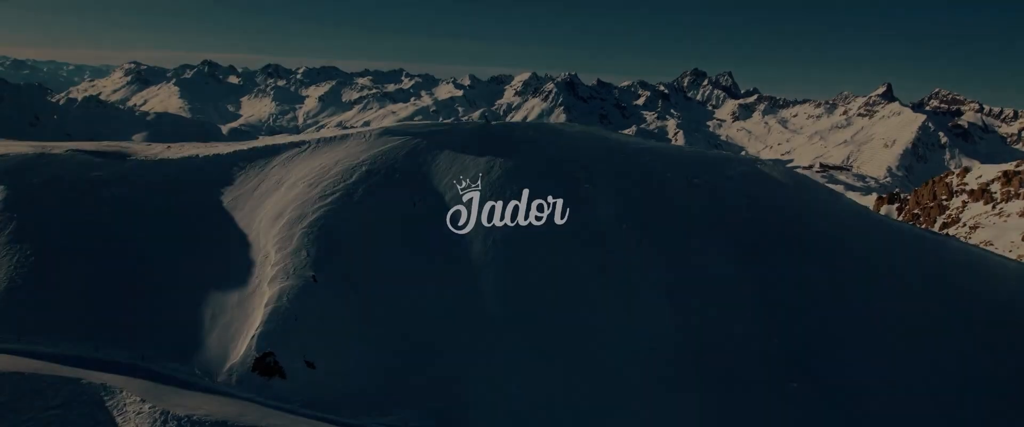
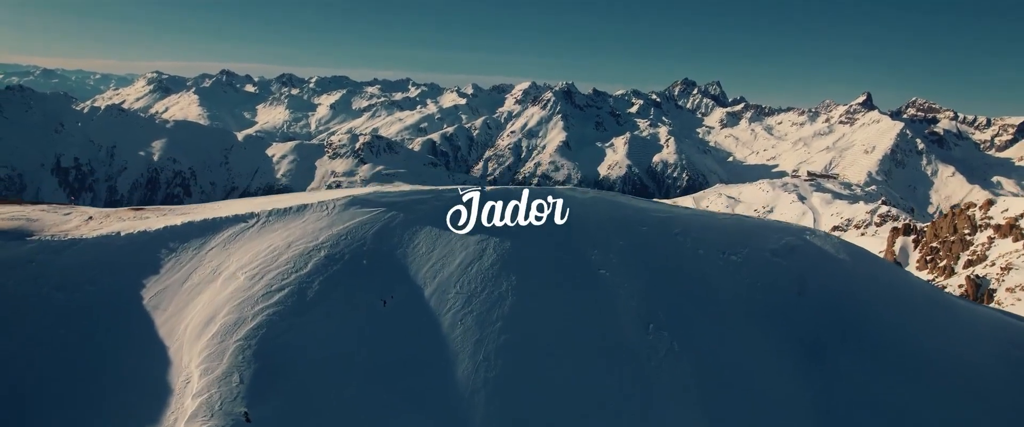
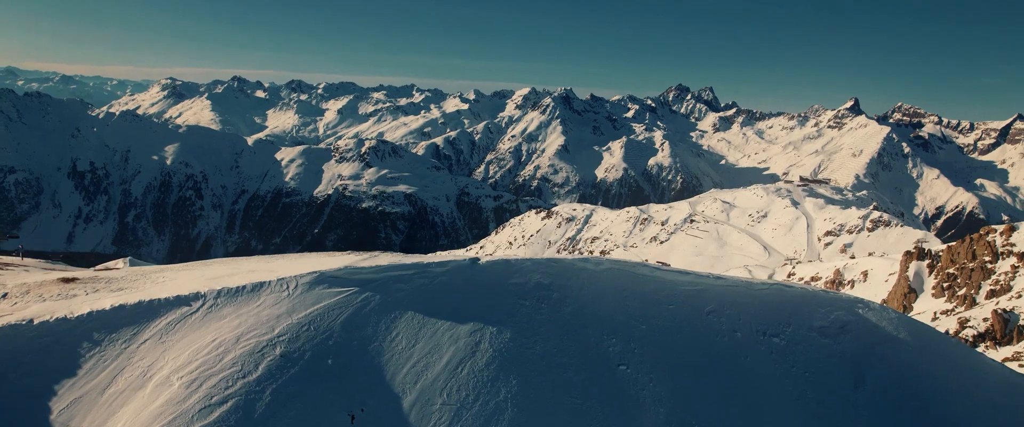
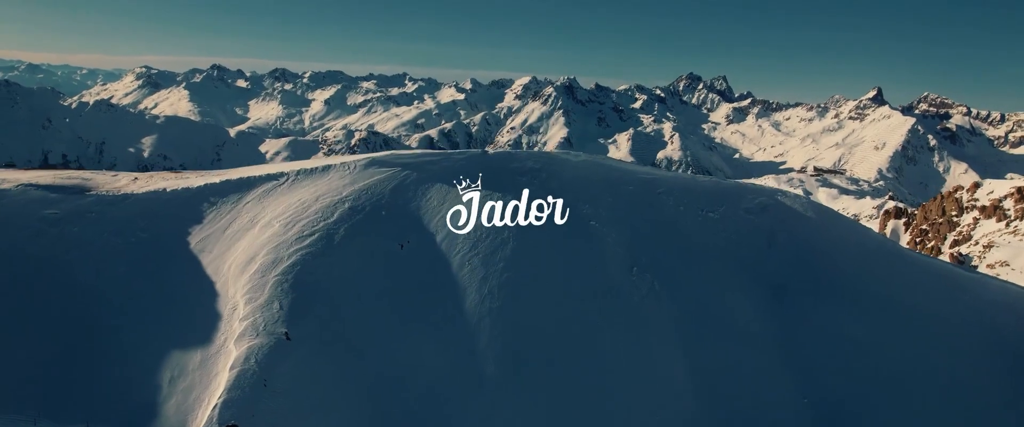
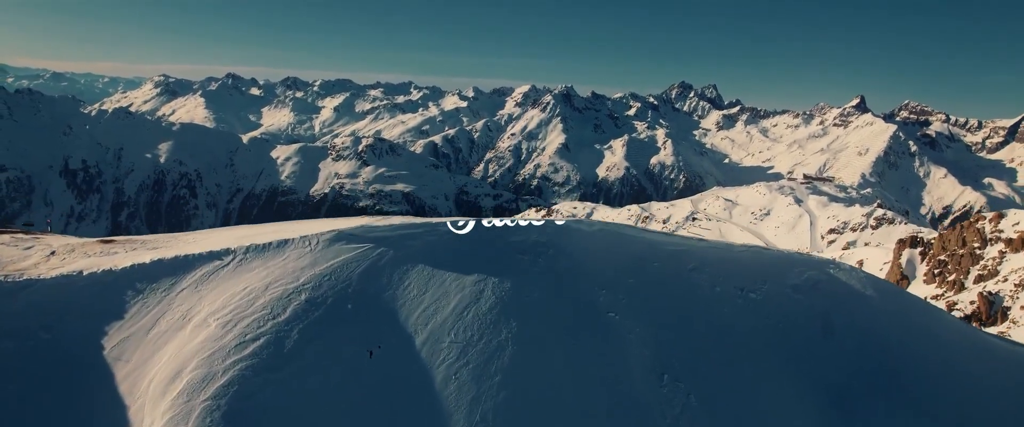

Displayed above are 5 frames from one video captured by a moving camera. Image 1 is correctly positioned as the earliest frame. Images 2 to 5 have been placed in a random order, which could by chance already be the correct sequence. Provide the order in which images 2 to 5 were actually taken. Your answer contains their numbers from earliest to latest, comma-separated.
4, 2, 5, 3
